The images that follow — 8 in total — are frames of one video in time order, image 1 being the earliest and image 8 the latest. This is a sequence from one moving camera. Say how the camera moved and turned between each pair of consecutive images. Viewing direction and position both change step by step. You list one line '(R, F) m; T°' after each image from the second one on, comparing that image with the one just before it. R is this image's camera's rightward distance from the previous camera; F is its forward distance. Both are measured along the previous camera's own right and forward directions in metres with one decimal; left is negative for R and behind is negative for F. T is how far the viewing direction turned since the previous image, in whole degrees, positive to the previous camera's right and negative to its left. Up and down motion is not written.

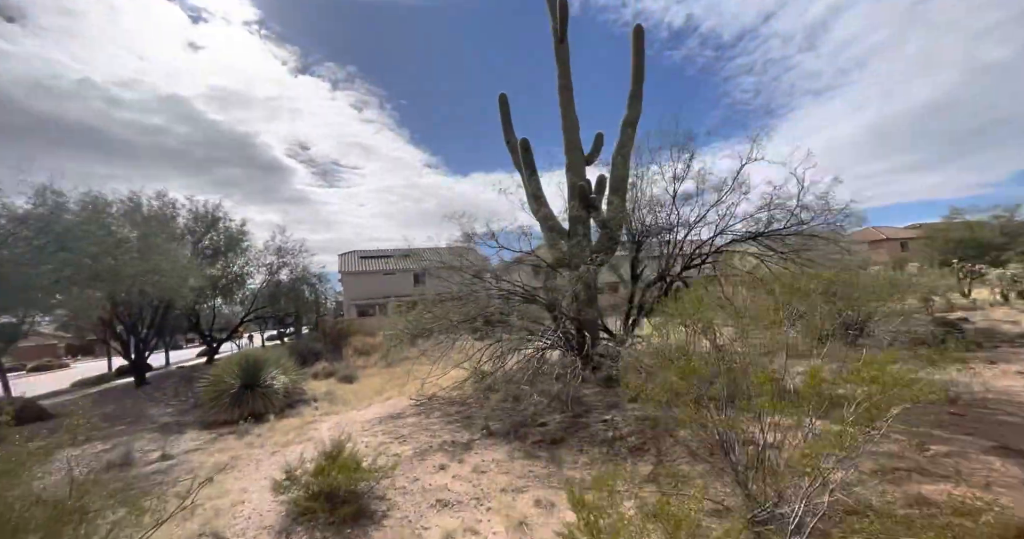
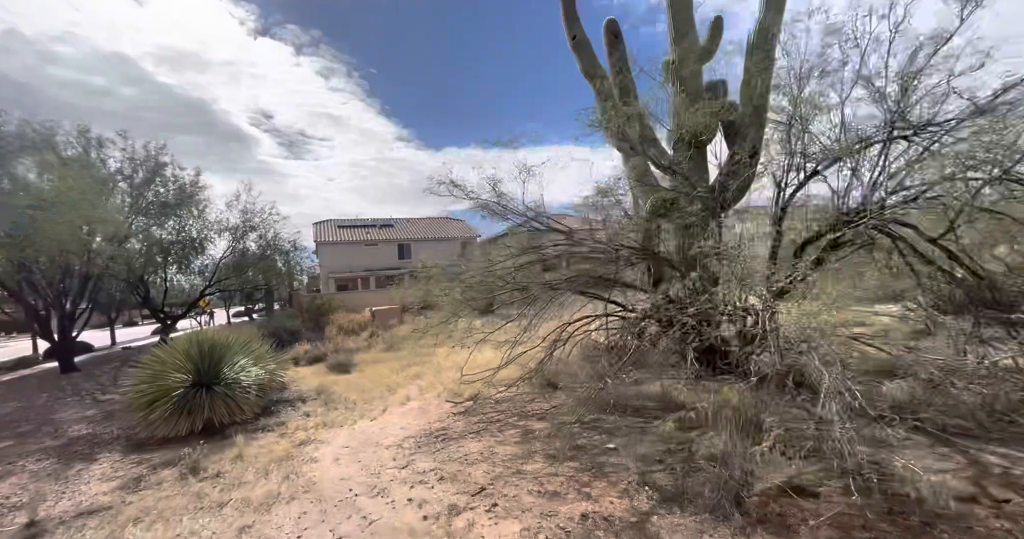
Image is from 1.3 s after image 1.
(-1.6, +2.8) m; +3°
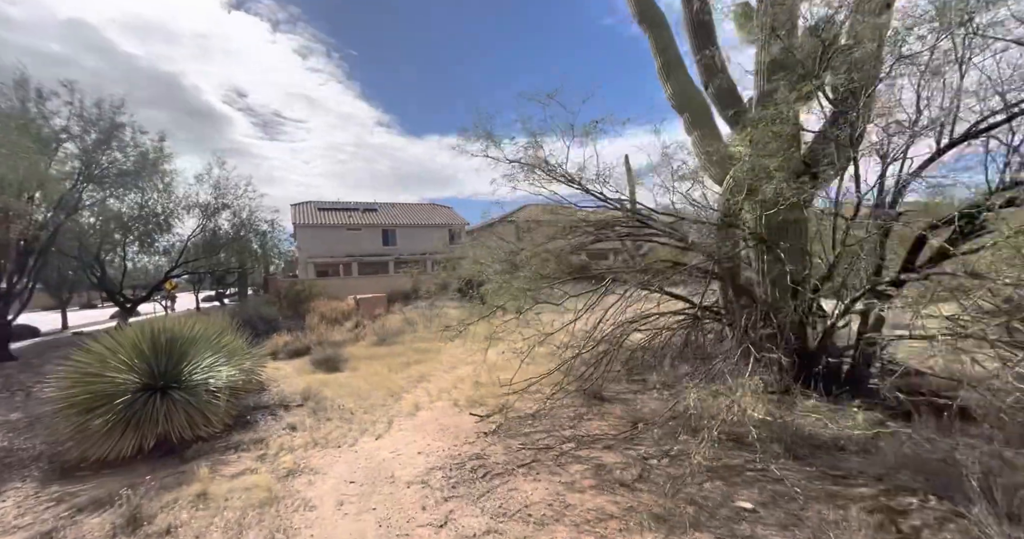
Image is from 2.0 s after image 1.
(-0.8, +1.3) m; +3°
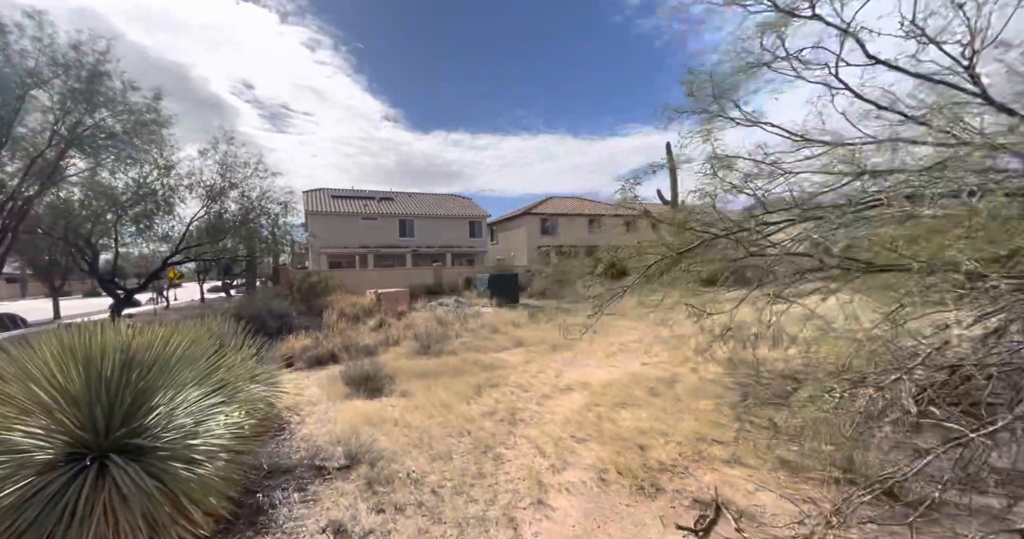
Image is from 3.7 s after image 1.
(-1.7, +2.5) m; -1°
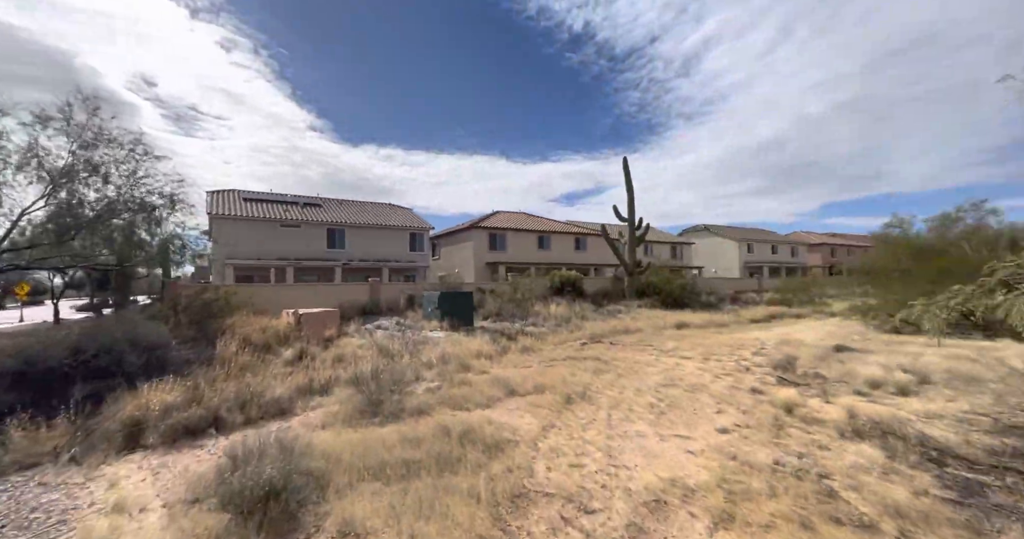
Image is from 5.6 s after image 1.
(-1.0, +3.1) m; +9°
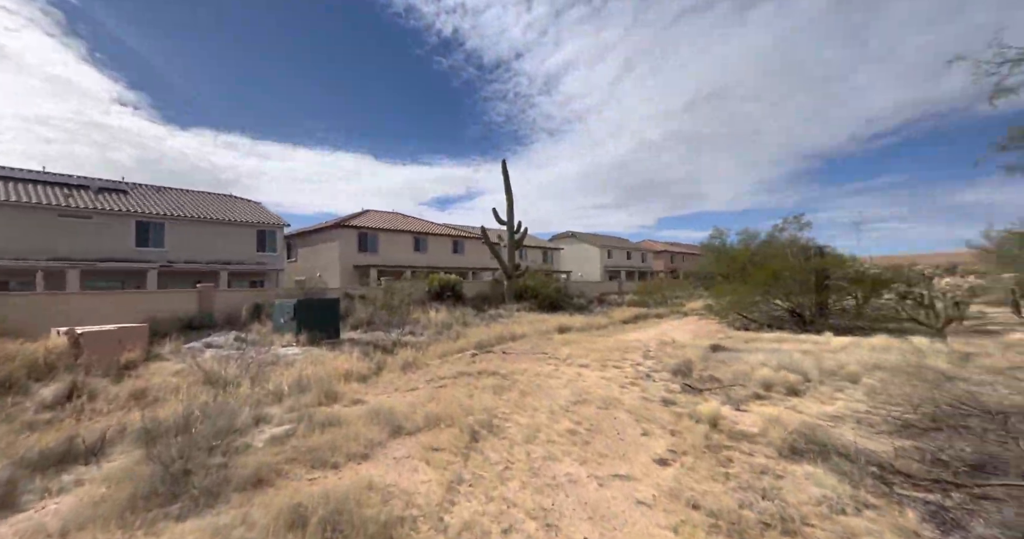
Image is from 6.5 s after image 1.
(-0.2, +1.5) m; +18°
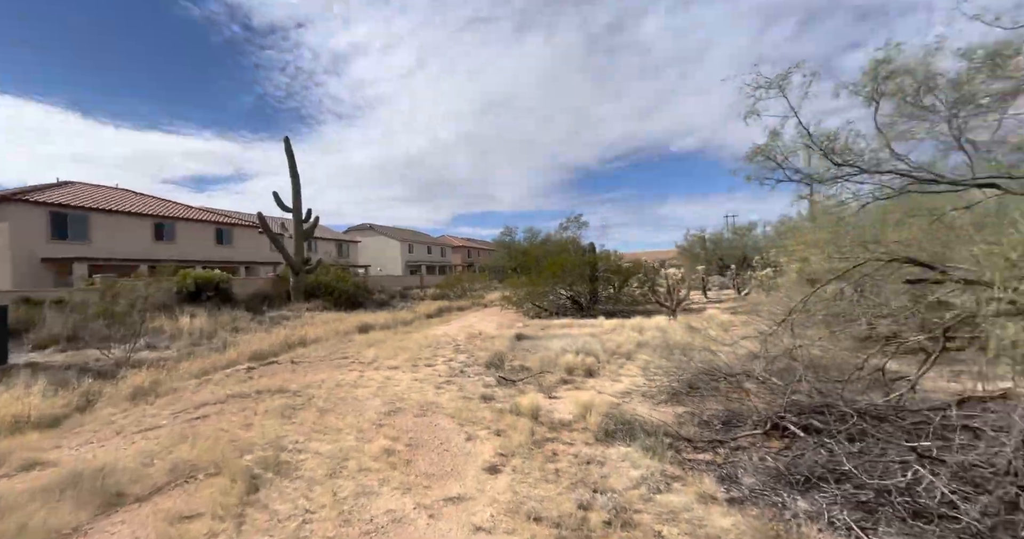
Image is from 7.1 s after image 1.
(-0.1, +0.7) m; +28°
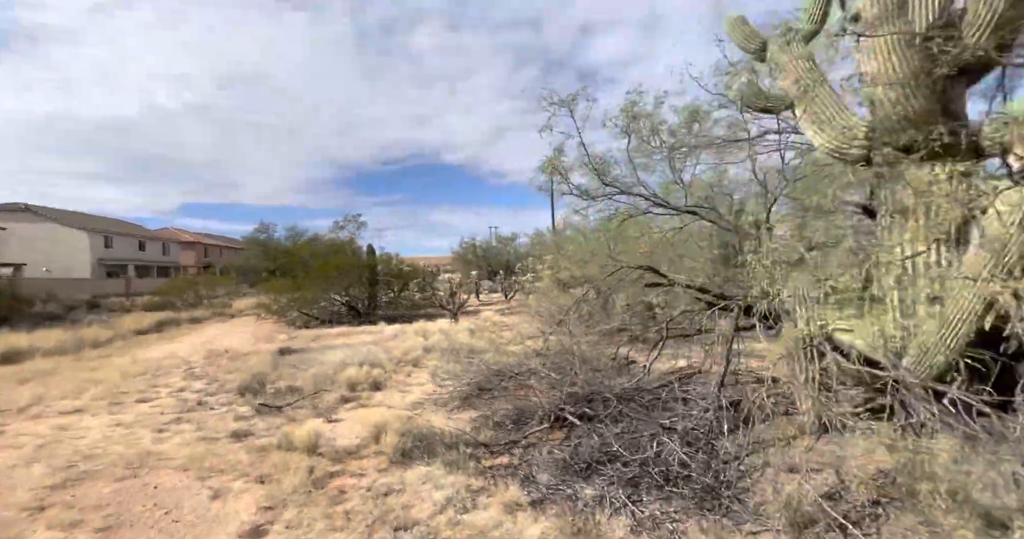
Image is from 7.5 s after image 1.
(-0.1, +0.4) m; +31°
